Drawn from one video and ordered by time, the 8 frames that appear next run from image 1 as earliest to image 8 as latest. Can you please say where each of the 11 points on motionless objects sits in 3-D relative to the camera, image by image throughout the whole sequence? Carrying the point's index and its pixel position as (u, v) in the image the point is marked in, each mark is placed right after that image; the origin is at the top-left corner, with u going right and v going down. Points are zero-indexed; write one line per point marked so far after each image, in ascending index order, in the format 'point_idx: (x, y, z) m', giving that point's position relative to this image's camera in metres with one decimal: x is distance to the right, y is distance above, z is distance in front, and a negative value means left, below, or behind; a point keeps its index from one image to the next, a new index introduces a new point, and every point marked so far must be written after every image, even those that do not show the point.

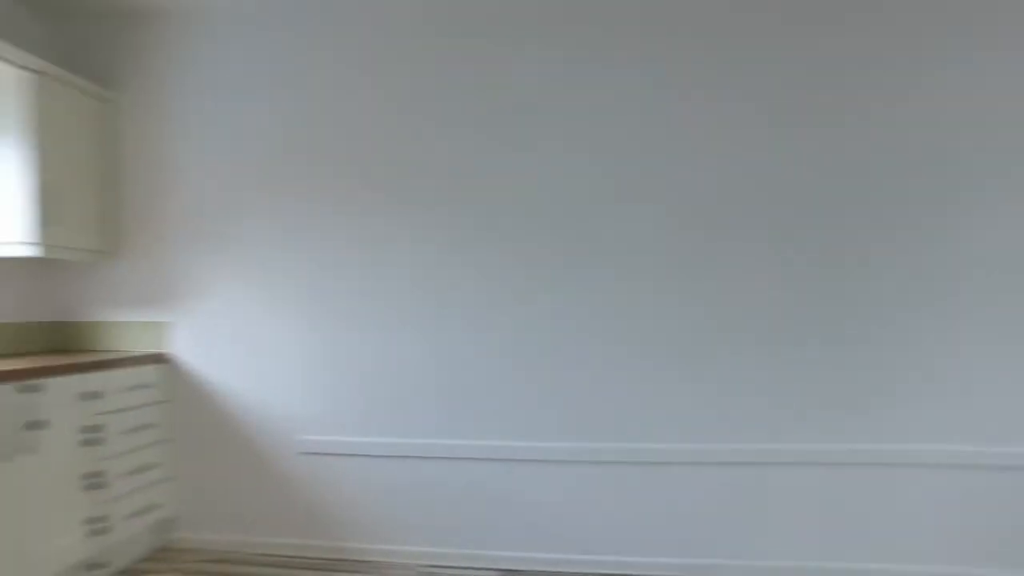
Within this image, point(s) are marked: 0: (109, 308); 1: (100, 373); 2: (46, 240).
0: (-1.7, -0.1, +2.9) m
1: (-1.5, -0.3, +2.5) m
2: (-1.8, +0.2, +2.5) m
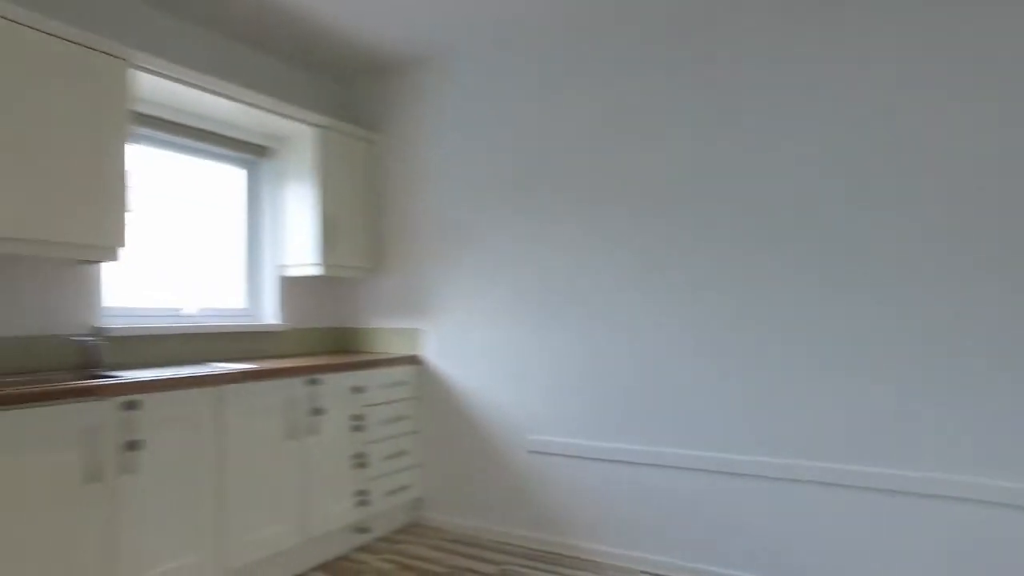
0: (-0.7, -0.1, +3.4) m
1: (-0.6, -0.4, +3.0) m
2: (-0.9, +0.1, +3.2) m
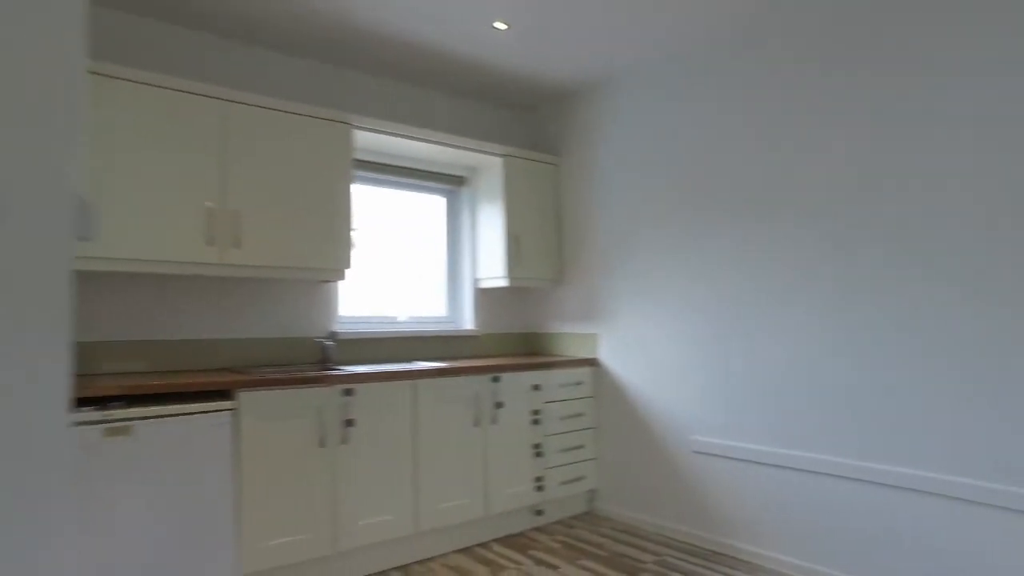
0: (+0.3, -0.2, +3.8) m
1: (+0.2, -0.4, +3.4) m
2: (0.0, +0.1, +3.6) m
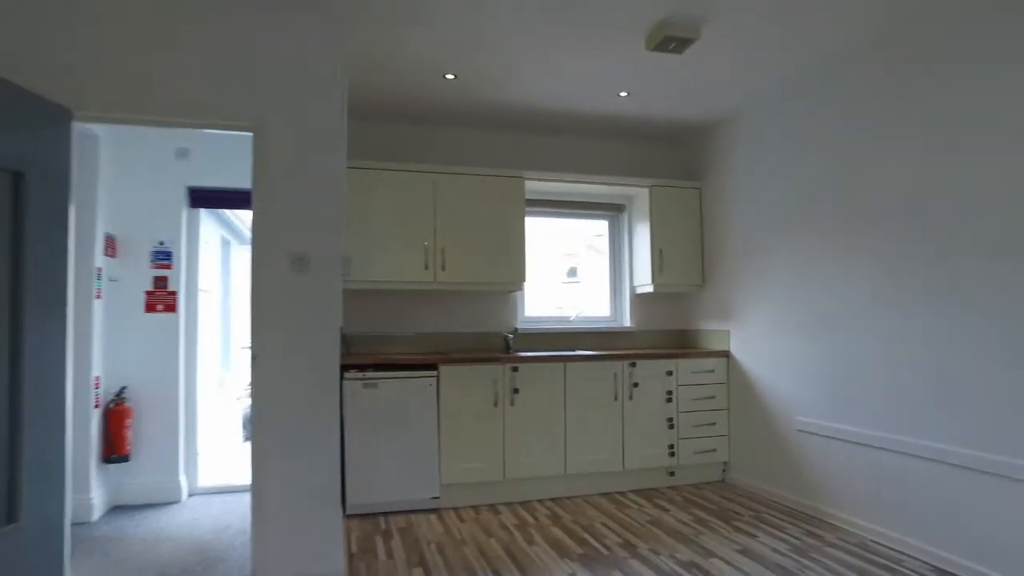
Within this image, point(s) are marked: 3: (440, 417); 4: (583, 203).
0: (+1.3, -0.2, +4.5) m
1: (+1.0, -0.4, +4.2) m
2: (+1.0, 0.0, +4.5) m
3: (-0.4, -0.7, +3.7) m
4: (+0.5, +0.6, +4.7) m
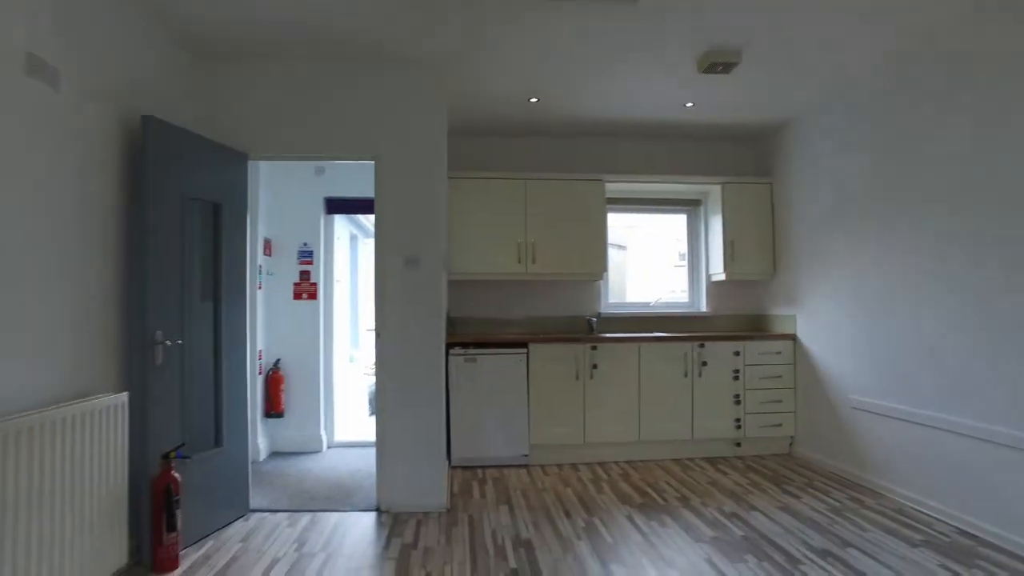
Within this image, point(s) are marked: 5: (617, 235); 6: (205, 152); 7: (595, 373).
0: (+1.9, -0.1, +4.9) m
1: (+1.6, -0.4, +4.6) m
2: (+1.6, +0.1, +4.9) m
3: (+0.1, -0.6, +4.4) m
4: (+1.1, +0.7, +5.2) m
5: (+0.8, +0.4, +5.2) m
6: (-1.4, +0.6, +3.1) m
7: (+0.5, -0.6, +4.4) m
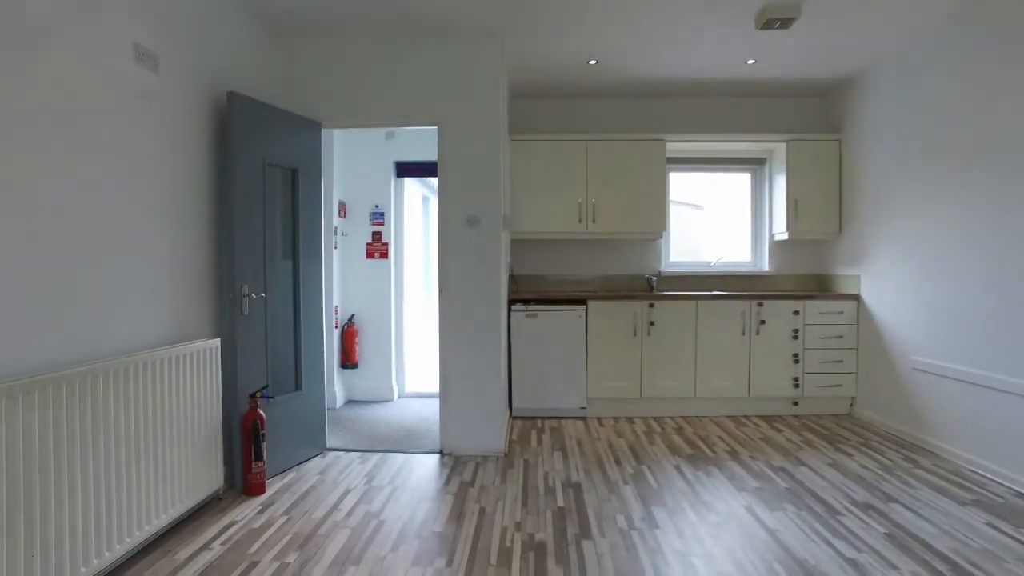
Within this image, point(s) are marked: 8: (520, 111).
0: (+2.3, +0.2, +4.8) m
1: (+2.0, -0.1, +4.5) m
2: (+2.0, +0.4, +4.8) m
3: (+0.5, -0.4, +4.5) m
4: (+1.6, +1.0, +5.1) m
5: (+1.3, +0.7, +5.2) m
6: (-1.1, +0.8, +3.3) m
7: (+0.9, -0.3, +4.5) m
8: (+0.1, +1.3, +5.0) m
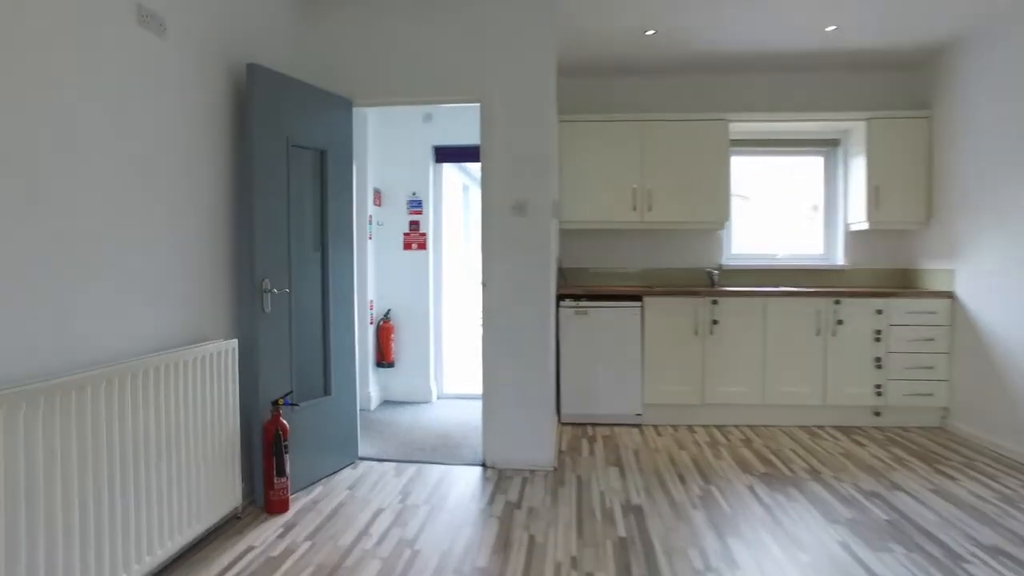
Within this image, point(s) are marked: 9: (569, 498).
0: (+2.7, +0.2, +4.3) m
1: (+2.3, -0.1, +4.0) m
2: (+2.3, +0.4, +4.3) m
3: (+0.8, -0.3, +4.1) m
4: (+1.9, +1.0, +4.6) m
5: (+1.6, +0.7, +4.7) m
6: (-0.9, +0.9, +3.0) m
7: (+1.2, -0.3, +4.1) m
8: (+0.4, +1.4, +4.6) m
9: (+0.2, -0.9, +2.9) m
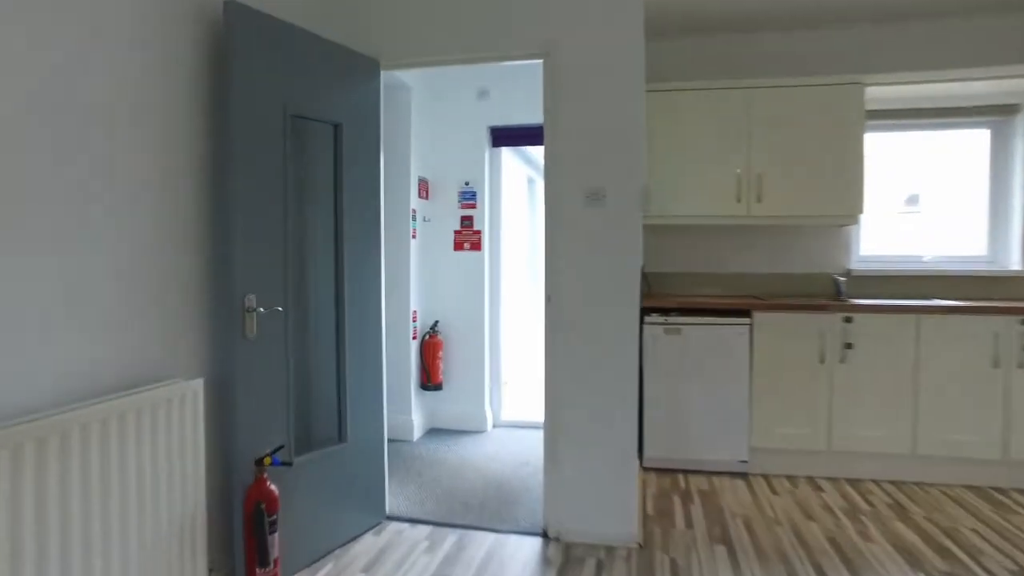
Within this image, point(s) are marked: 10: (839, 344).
0: (+3.0, +0.1, +3.2) m
1: (+2.6, -0.1, +3.0) m
2: (+2.7, +0.4, +3.2) m
3: (+1.1, -0.4, +3.2) m
4: (+2.3, +1.0, +3.6) m
5: (+2.0, +0.7, +3.7) m
6: (-0.7, +0.8, +2.3) m
7: (+1.6, -0.3, +3.1) m
8: (+0.8, +1.3, +3.8) m
9: (+0.5, -1.0, +2.0) m
10: (+1.5, -0.3, +3.2) m
